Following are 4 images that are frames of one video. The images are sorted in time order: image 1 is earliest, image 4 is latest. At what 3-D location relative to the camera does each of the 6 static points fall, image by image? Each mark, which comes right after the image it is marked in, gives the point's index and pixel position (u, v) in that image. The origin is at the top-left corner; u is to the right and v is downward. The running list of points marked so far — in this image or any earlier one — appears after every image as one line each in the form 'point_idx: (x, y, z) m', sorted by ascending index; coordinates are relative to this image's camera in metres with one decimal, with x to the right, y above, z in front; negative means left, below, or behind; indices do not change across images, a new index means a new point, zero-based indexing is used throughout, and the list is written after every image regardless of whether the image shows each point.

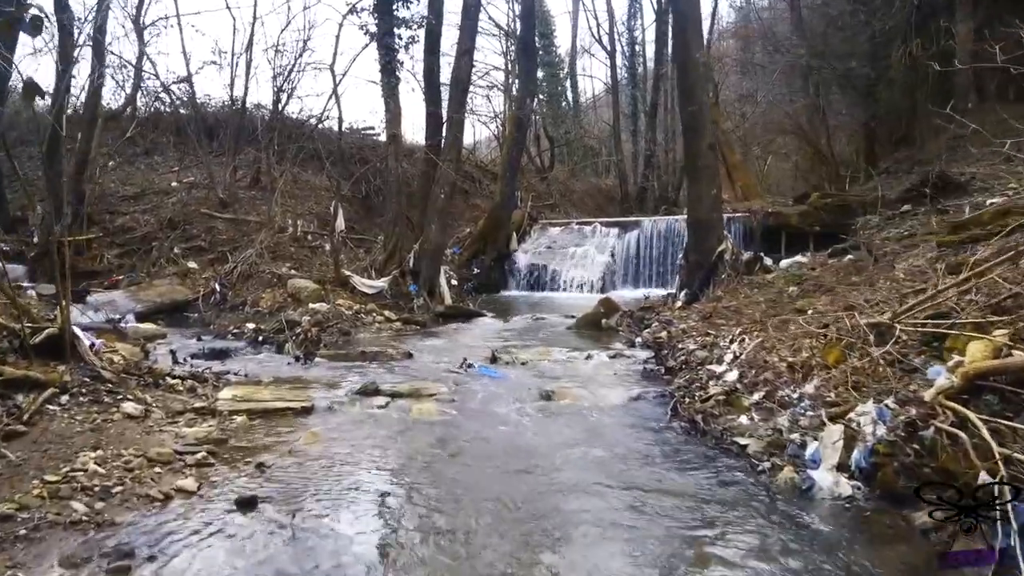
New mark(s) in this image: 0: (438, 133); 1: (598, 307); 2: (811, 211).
0: (-1.4, +3.0, +15.0) m
1: (+1.3, -0.3, +12.3) m
2: (+7.0, +1.8, +18.7) m
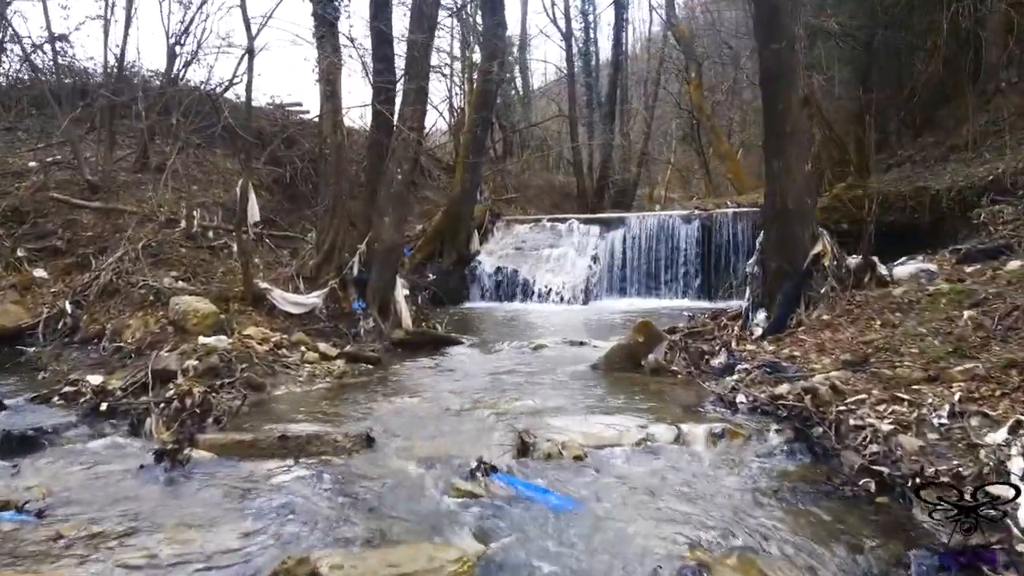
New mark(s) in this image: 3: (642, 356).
0: (-1.7, +2.8, +10.8) m
1: (+1.3, -0.5, +8.4) m
2: (+6.4, +1.6, +15.3) m
3: (+1.3, -0.7, +8.2) m
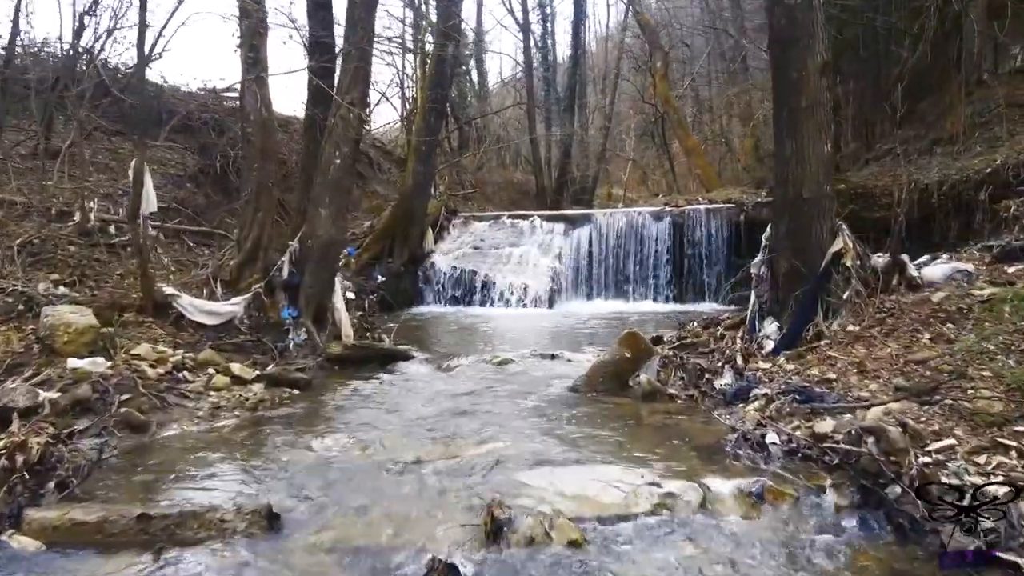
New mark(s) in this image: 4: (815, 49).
0: (-2.2, +2.7, +9.2) m
1: (+0.9, -0.6, +7.0) m
2: (+5.6, +1.6, +14.1) m
3: (+1.0, -0.8, +6.7) m
4: (+2.6, +2.1, +6.7) m
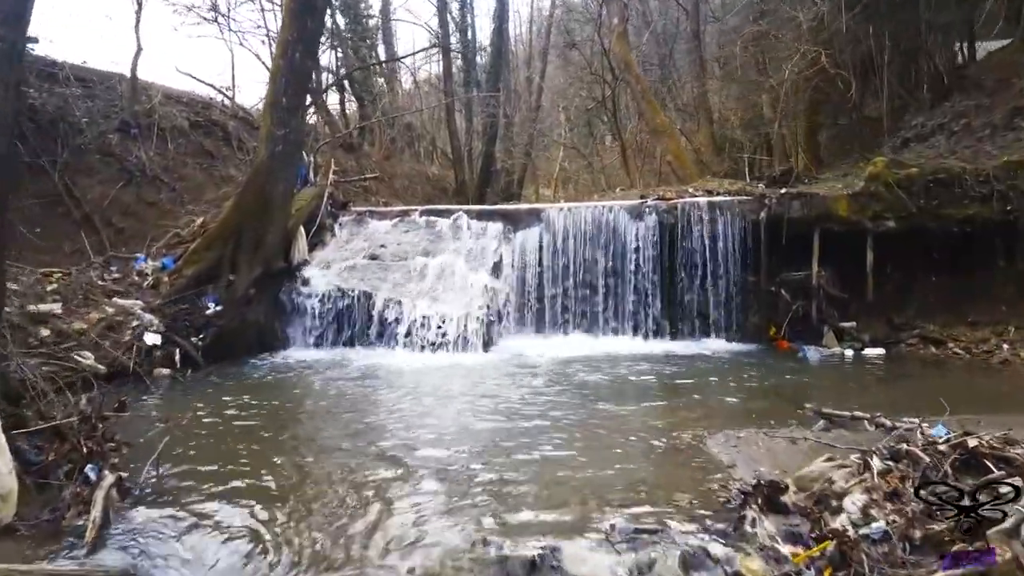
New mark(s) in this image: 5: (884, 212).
0: (-2.6, +2.3, +3.7) m
1: (+0.7, -1.0, +1.8) m
2: (+4.6, +1.2, +9.4) m
3: (+0.8, -1.1, +1.5) m
4: (+2.4, +1.7, +1.7) m
5: (+4.6, +0.9, +9.7) m
